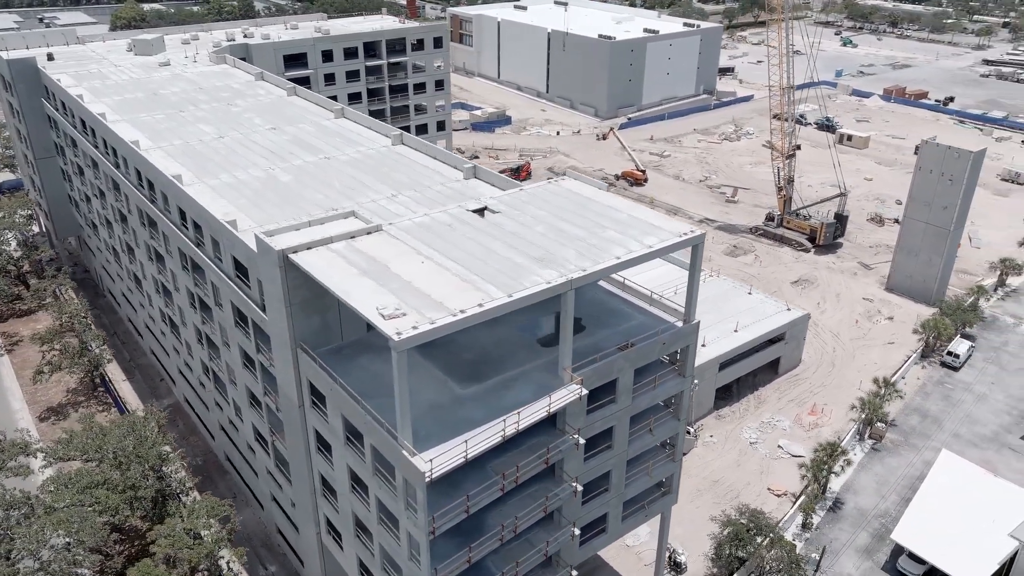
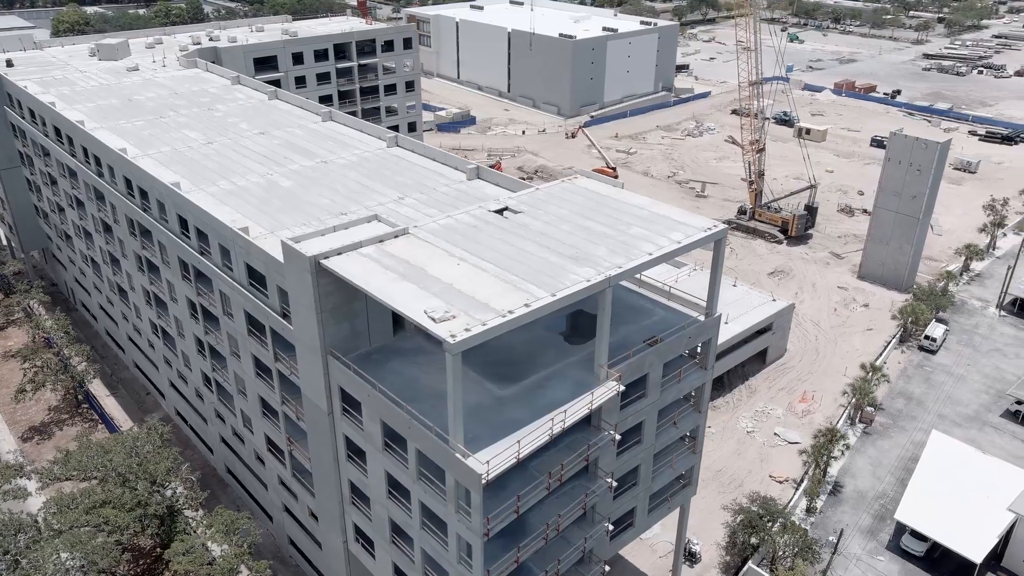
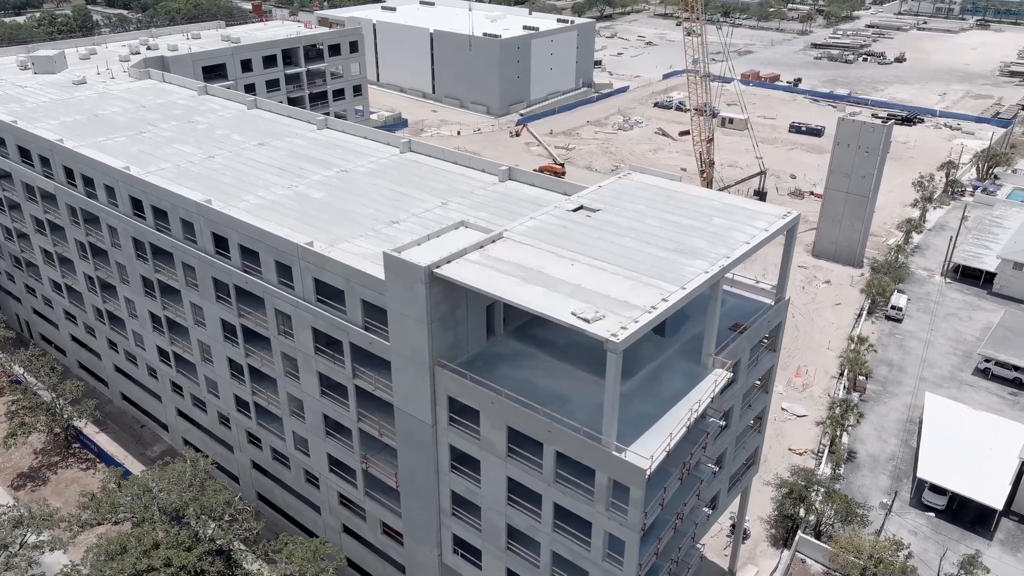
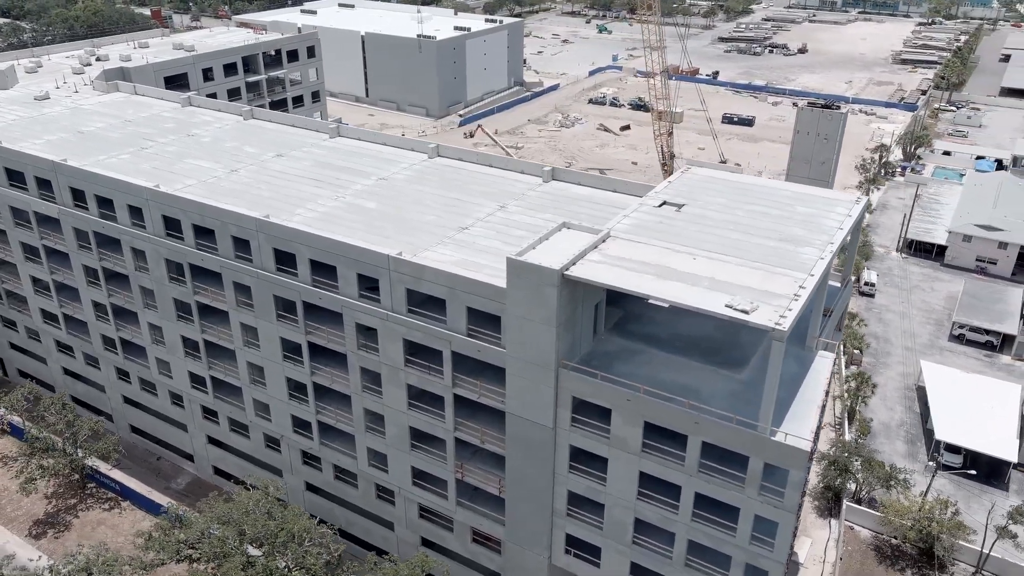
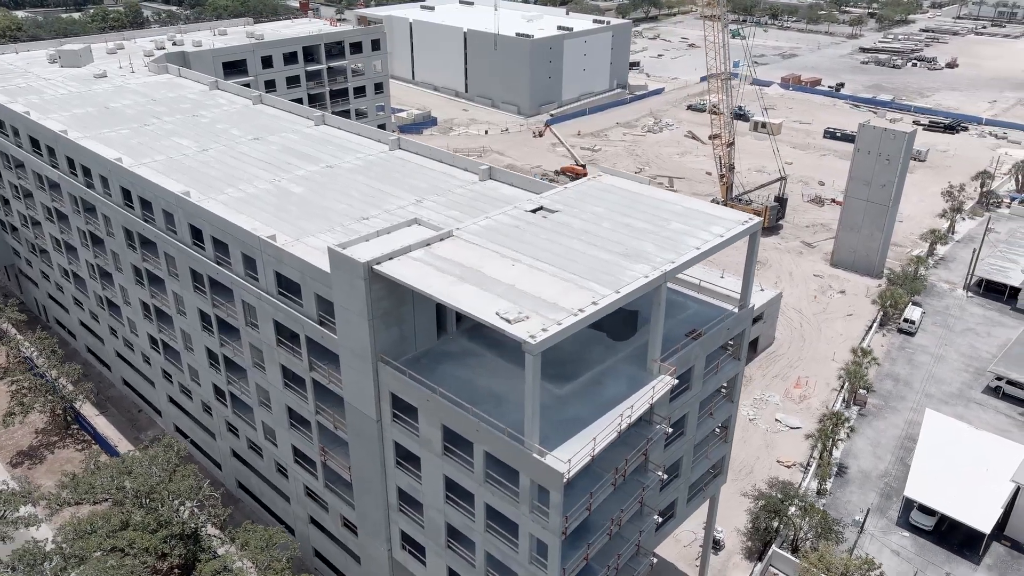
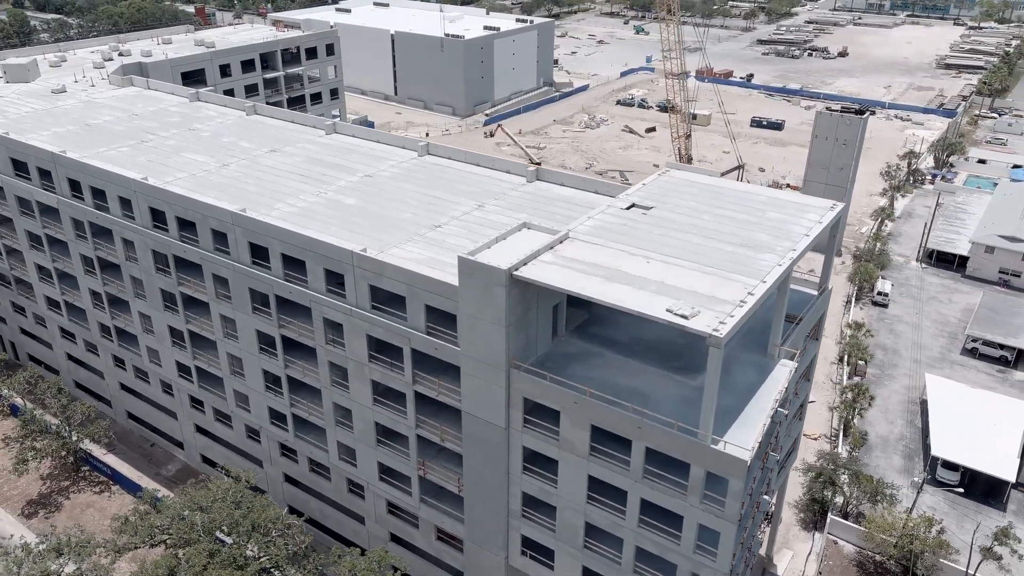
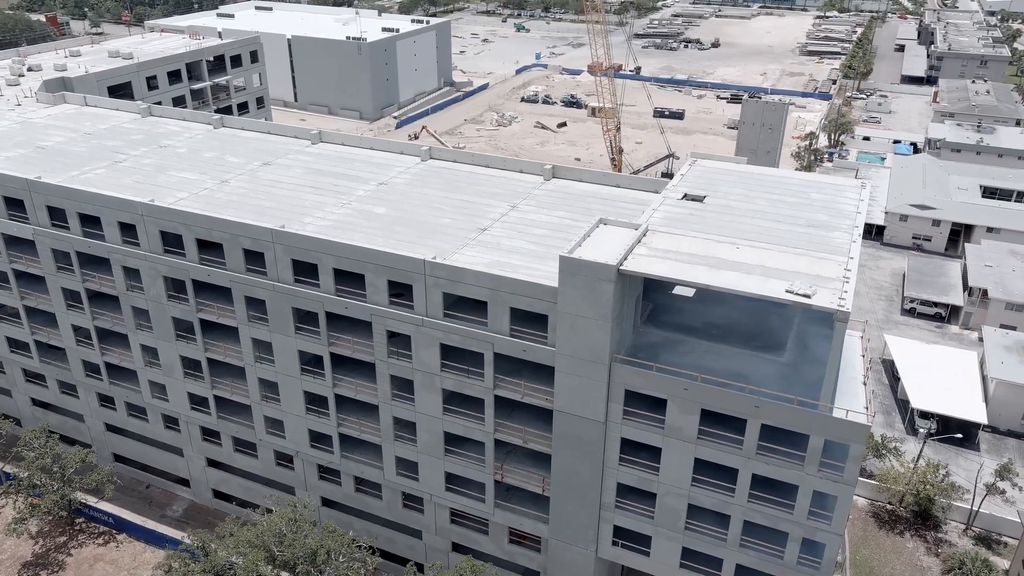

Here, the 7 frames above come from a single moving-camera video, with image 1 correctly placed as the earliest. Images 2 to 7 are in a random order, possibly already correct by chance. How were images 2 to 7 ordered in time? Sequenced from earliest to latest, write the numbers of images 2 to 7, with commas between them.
2, 5, 3, 6, 4, 7
